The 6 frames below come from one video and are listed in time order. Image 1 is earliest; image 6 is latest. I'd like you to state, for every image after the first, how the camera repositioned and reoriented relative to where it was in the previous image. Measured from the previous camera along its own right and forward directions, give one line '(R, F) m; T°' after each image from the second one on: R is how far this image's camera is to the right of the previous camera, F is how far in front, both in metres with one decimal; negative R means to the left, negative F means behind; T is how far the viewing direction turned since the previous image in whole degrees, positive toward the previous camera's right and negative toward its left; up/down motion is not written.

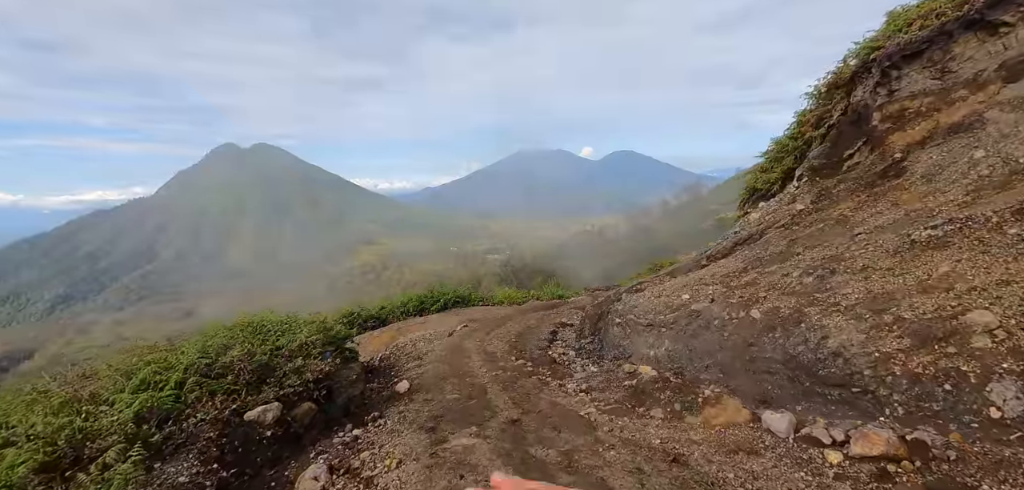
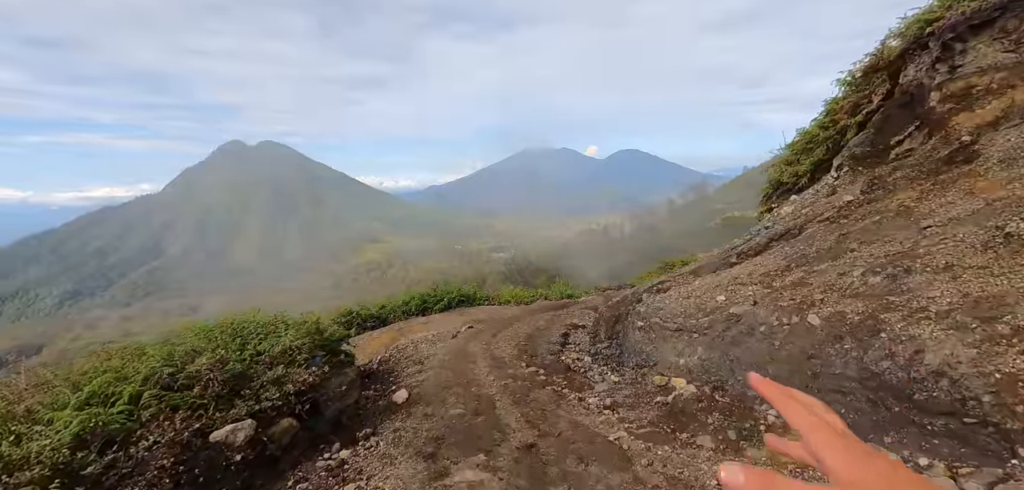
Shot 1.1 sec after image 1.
(-0.1, +1.1) m; -1°
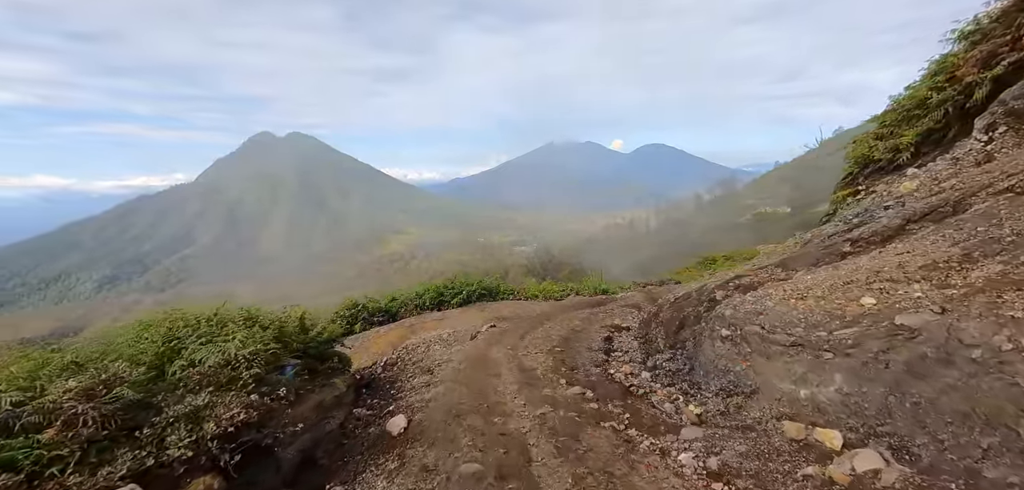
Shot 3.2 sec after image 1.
(-0.2, +2.5) m; -3°
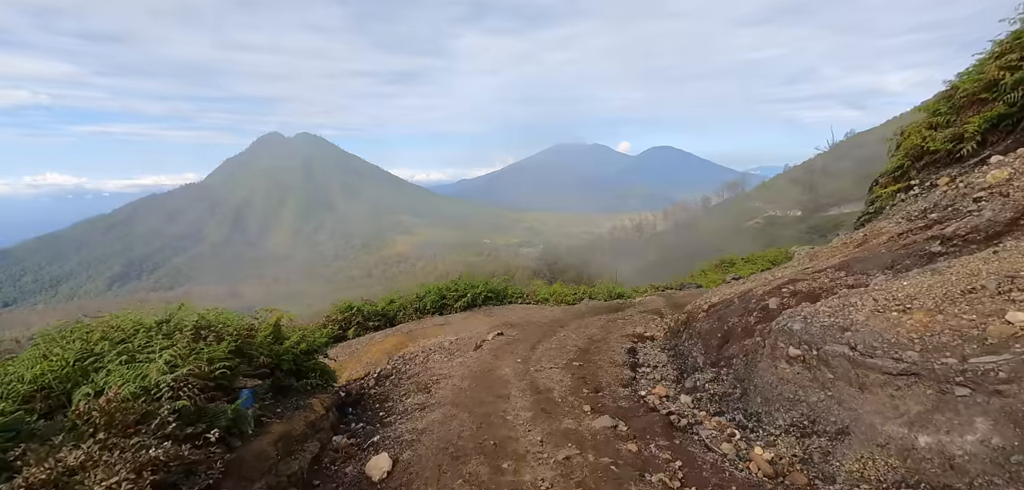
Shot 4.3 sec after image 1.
(-0.1, +1.4) m; -1°
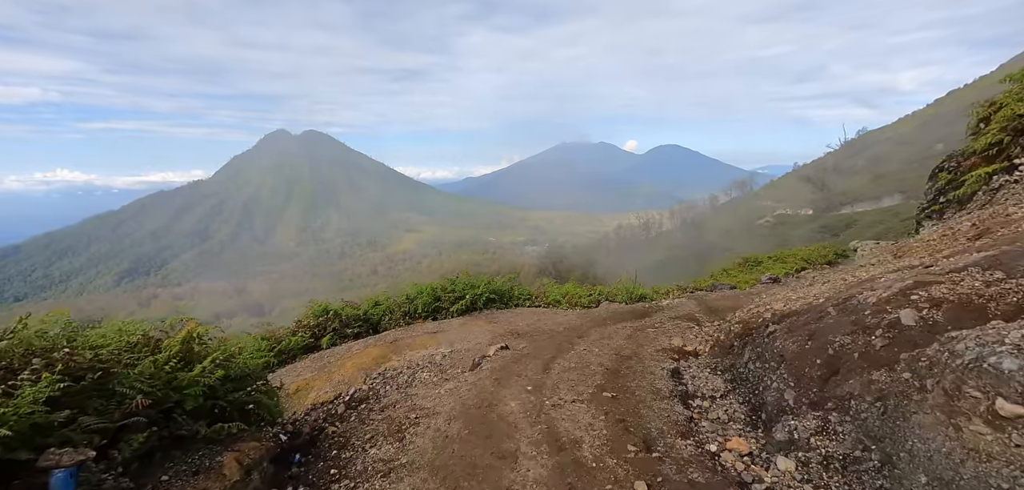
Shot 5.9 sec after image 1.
(0.0, +2.3) m; -1°
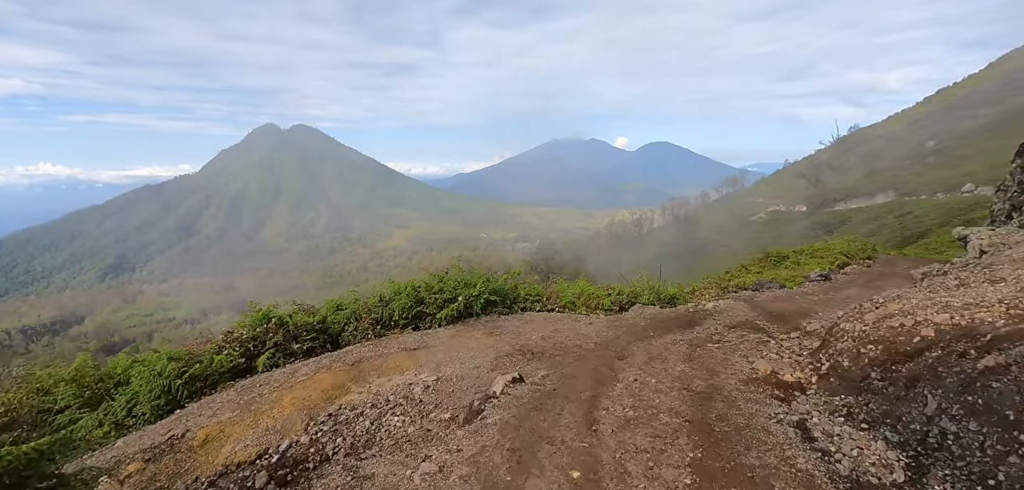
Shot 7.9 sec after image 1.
(-0.3, +3.1) m; +1°
